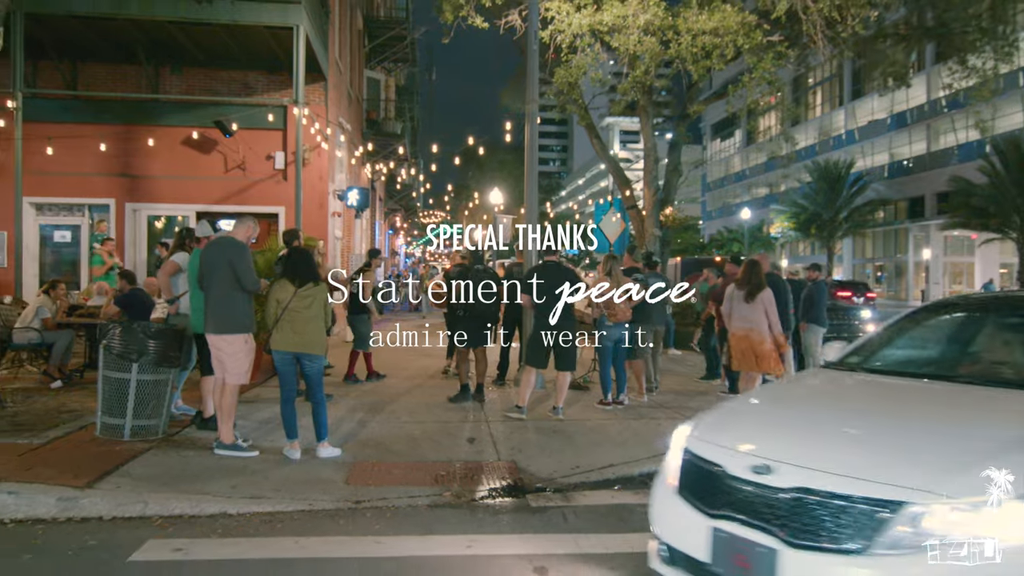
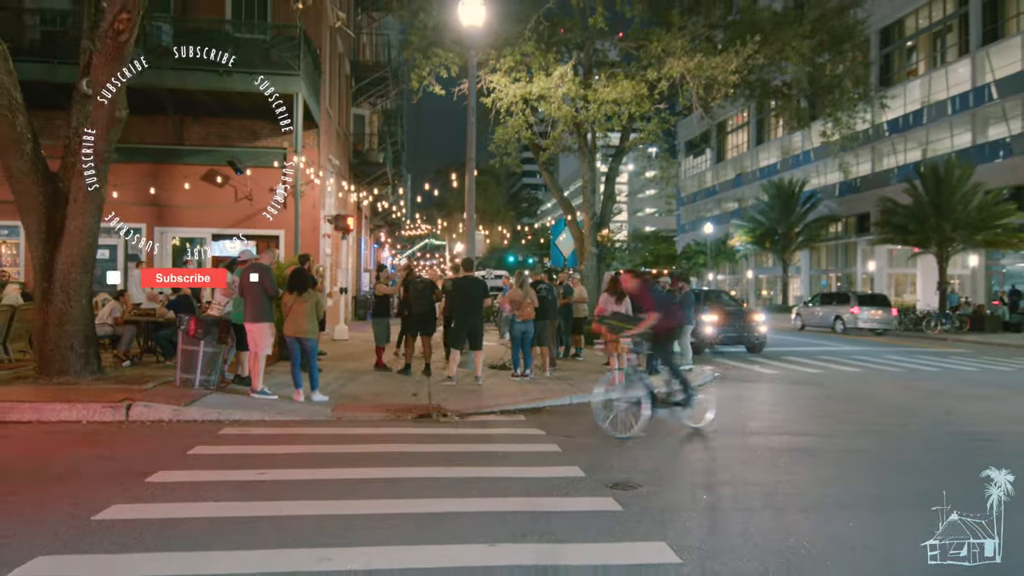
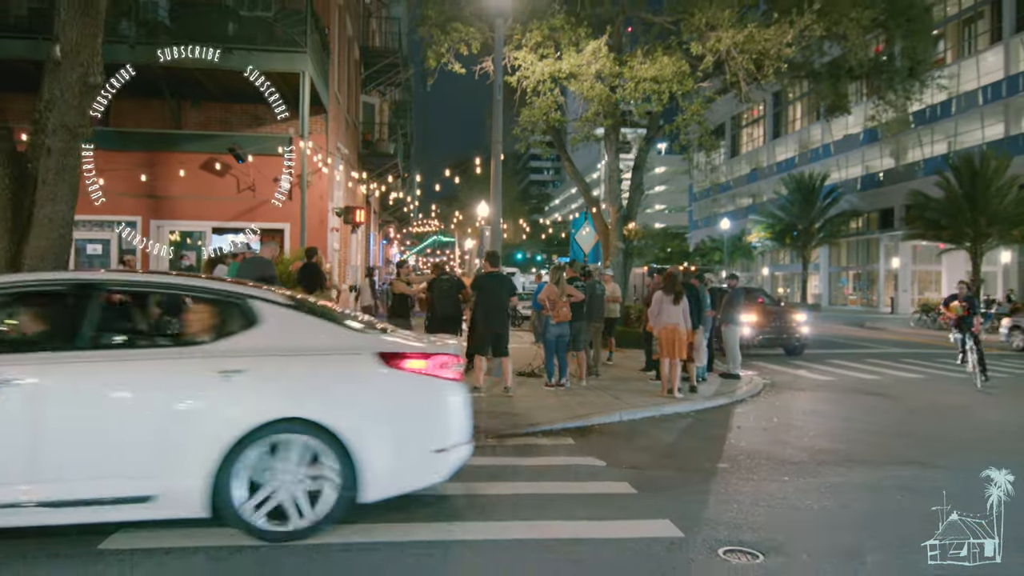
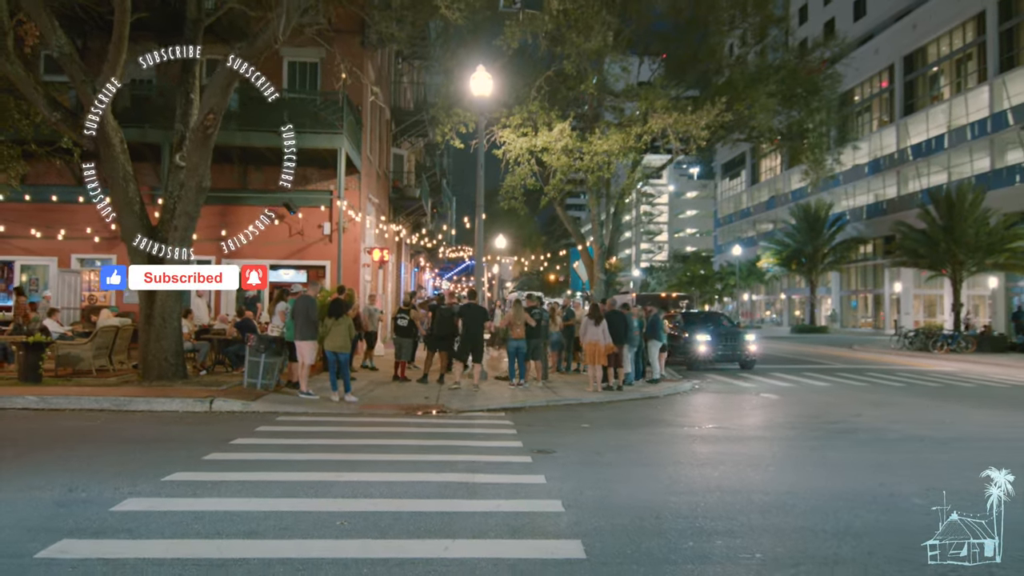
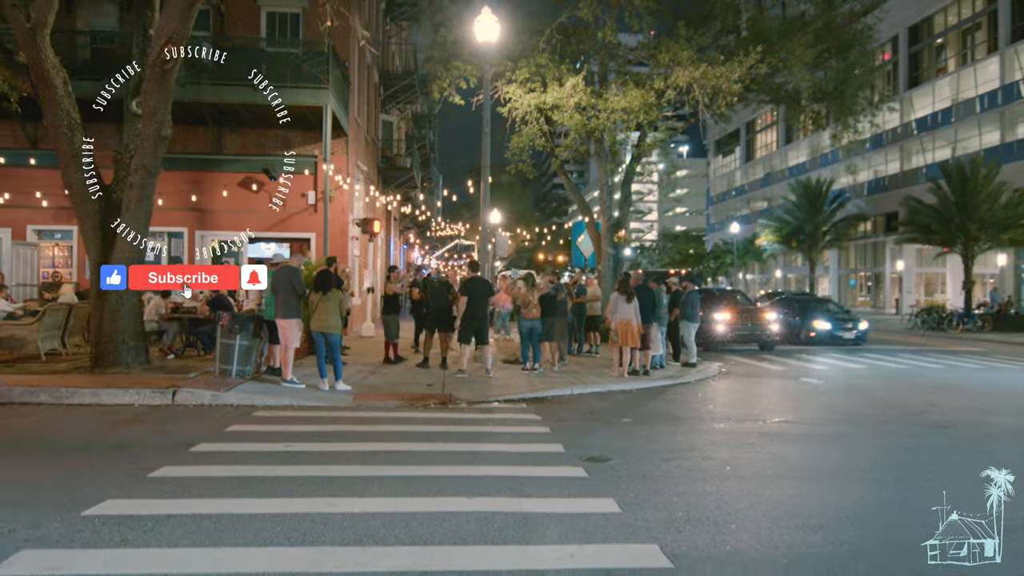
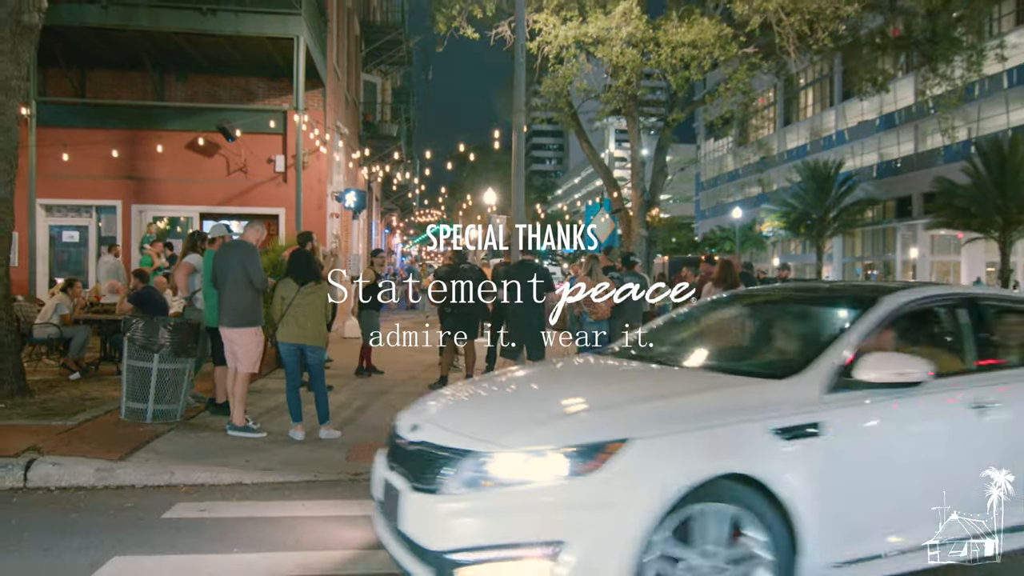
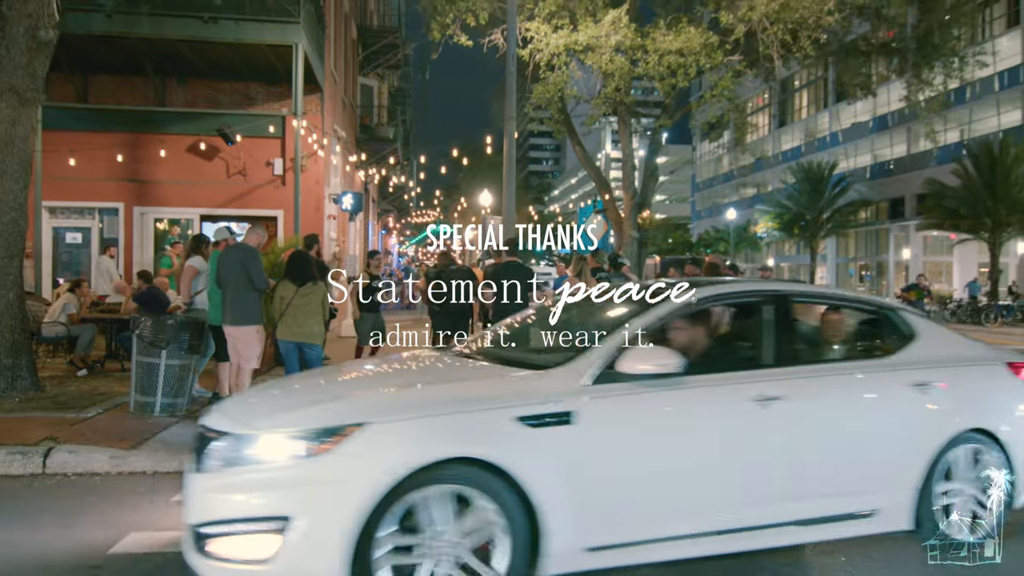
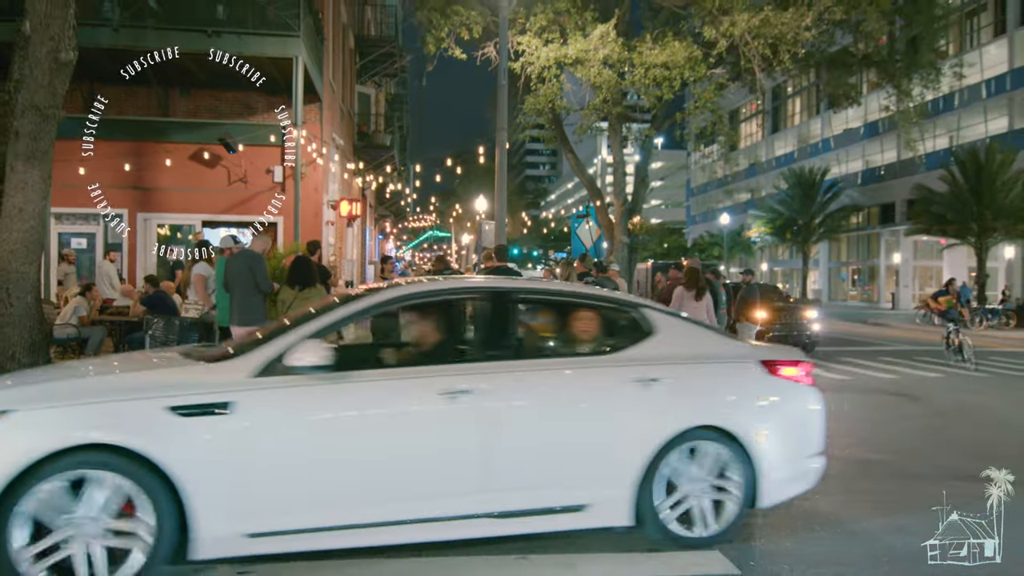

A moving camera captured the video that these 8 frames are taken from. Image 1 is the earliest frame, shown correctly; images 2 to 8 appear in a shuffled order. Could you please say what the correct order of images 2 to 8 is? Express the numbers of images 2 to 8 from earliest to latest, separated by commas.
6, 7, 8, 3, 2, 5, 4
